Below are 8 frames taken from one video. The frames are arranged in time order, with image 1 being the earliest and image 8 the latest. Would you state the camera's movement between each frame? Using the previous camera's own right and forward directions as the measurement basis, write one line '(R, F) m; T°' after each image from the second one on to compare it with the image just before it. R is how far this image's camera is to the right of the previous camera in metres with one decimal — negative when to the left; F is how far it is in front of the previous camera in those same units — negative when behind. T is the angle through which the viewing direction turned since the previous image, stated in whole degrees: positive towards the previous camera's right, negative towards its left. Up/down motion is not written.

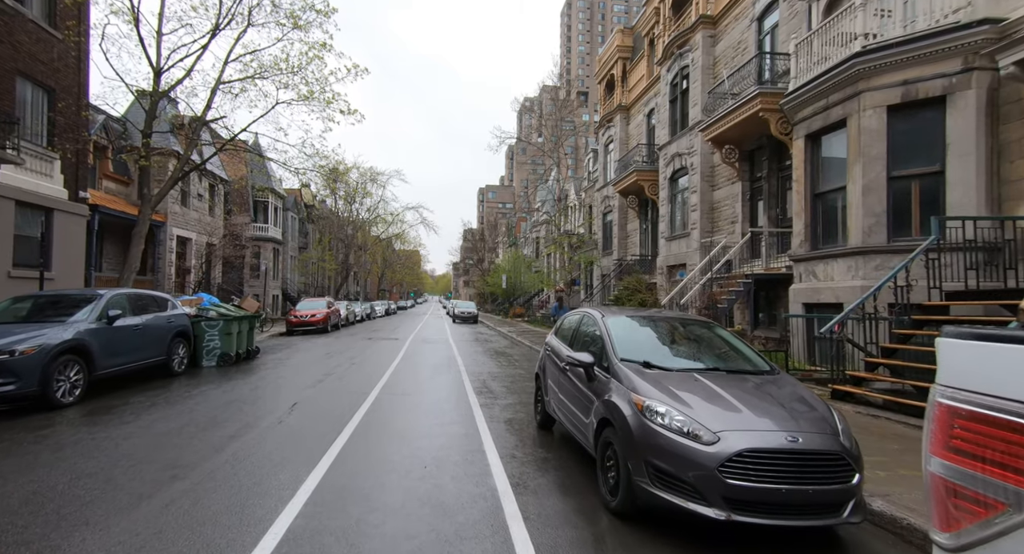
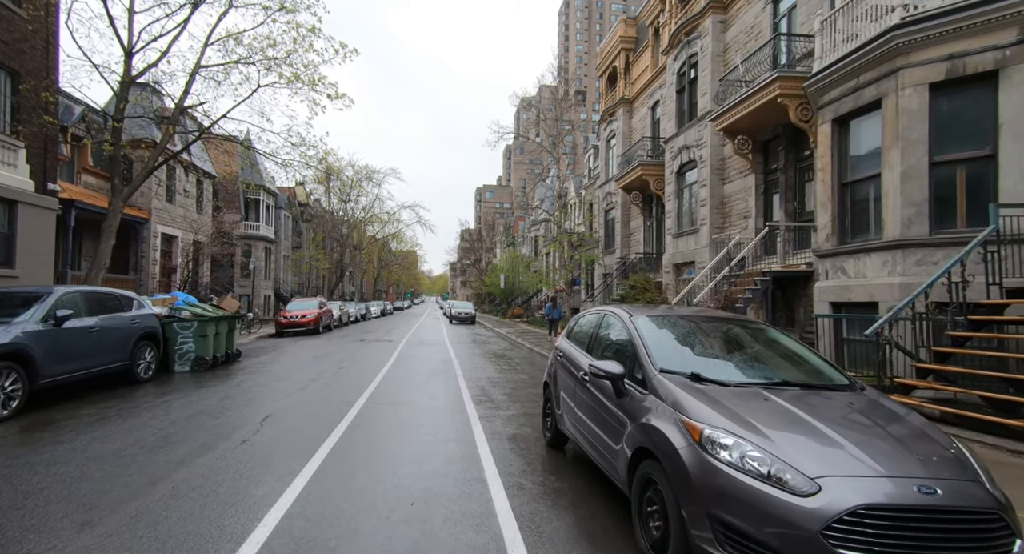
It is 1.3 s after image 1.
(-0.1, +0.9) m; 0°
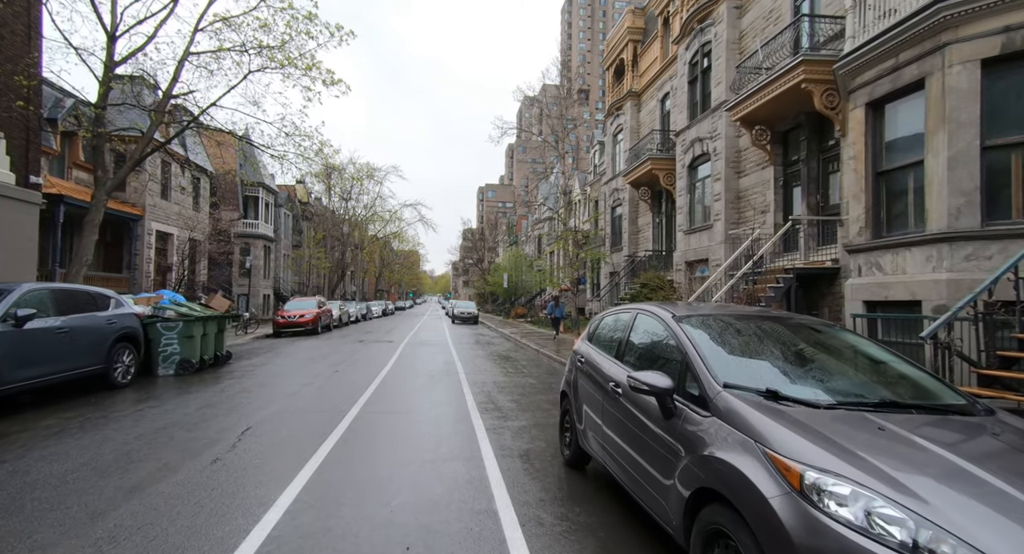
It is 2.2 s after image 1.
(-0.1, +0.7) m; 0°
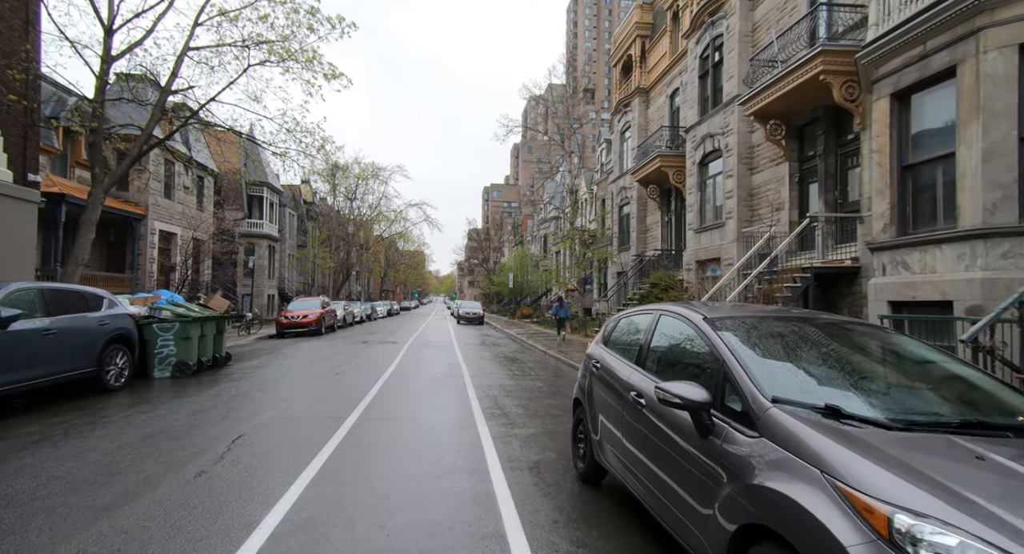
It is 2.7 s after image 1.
(0.0, +0.4) m; -1°
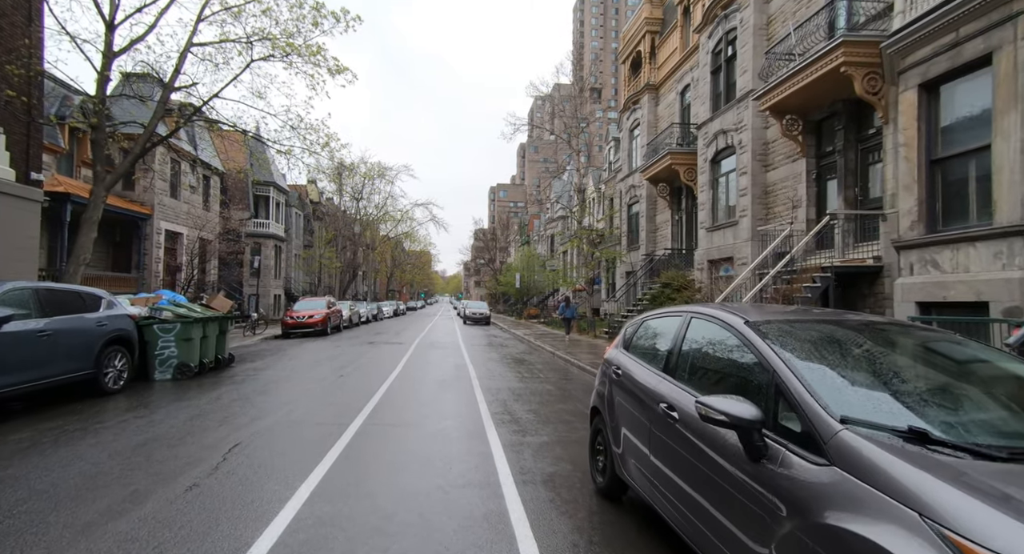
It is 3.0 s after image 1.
(-0.1, +0.3) m; -1°
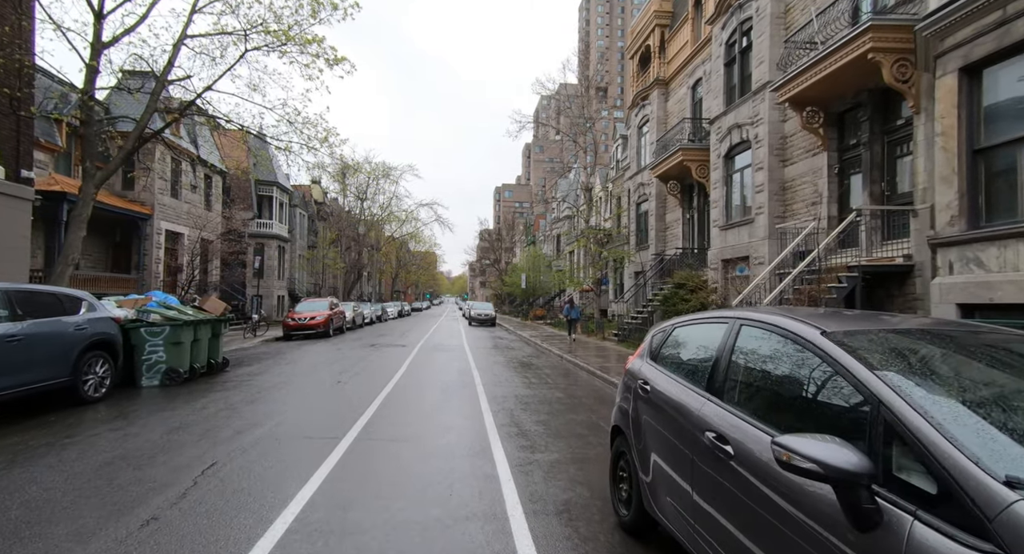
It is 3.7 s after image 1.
(0.0, +0.6) m; -1°
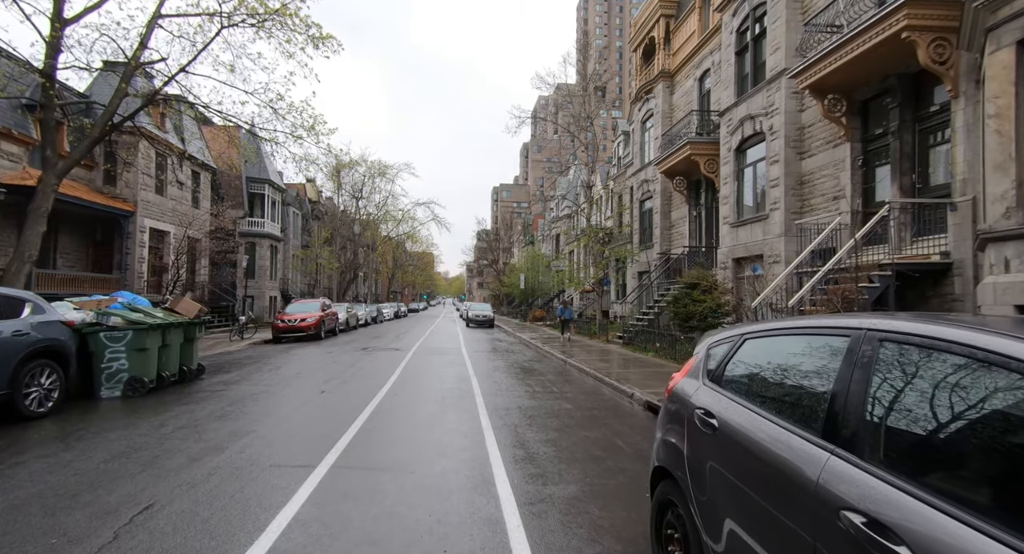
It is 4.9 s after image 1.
(-0.1, +0.9) m; 0°
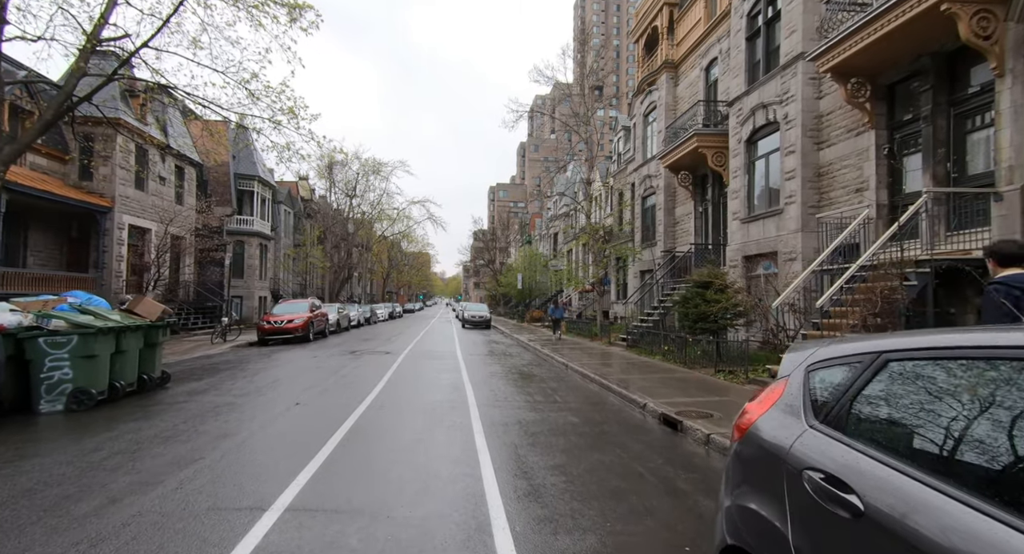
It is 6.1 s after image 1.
(0.0, +0.9) m; 0°
